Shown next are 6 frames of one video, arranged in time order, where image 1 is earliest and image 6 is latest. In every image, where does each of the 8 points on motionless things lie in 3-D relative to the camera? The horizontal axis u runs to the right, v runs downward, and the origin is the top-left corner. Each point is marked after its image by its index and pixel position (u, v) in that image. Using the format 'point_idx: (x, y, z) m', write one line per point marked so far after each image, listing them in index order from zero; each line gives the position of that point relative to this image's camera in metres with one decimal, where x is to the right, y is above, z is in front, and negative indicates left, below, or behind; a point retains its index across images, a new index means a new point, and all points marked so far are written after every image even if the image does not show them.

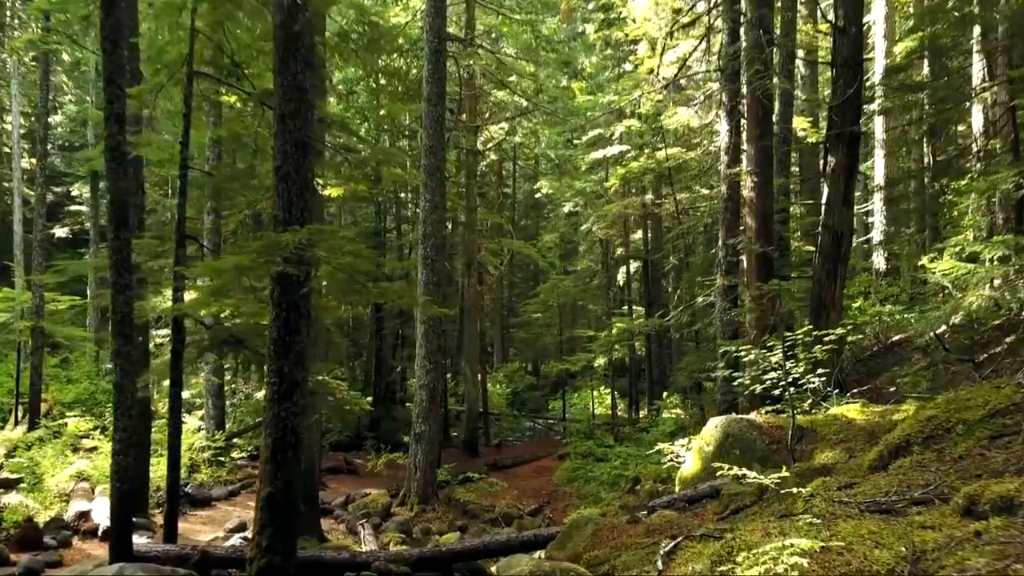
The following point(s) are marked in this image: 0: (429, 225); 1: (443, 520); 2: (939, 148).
0: (-1.5, +1.1, +13.3) m
1: (-1.1, -3.8, +12.5) m
2: (+11.1, +3.6, +19.9) m
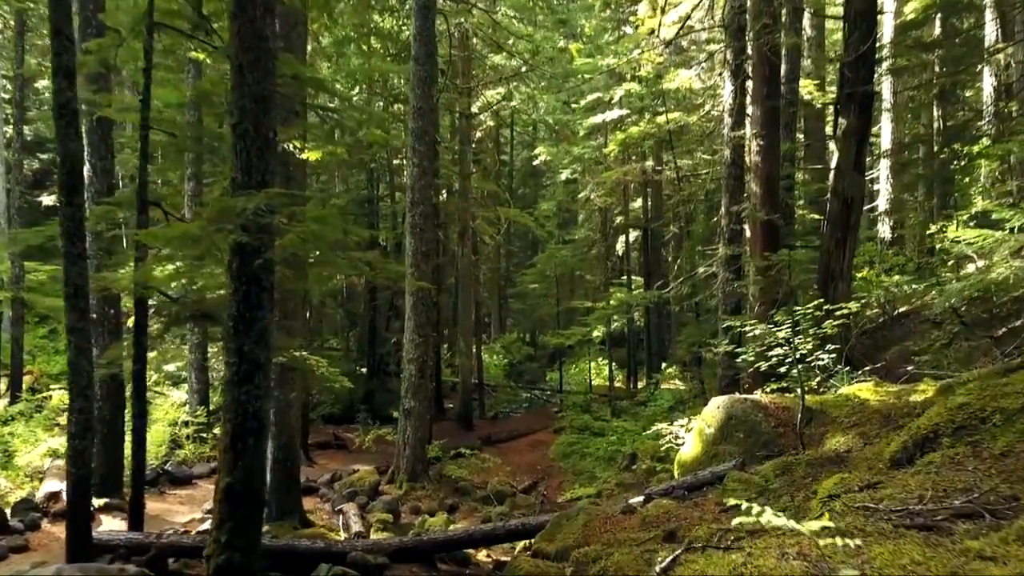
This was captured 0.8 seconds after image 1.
0: (-1.6, +1.6, +12.7) m
1: (-1.3, -3.4, +12.1) m
2: (+11.0, +4.4, +19.2) m
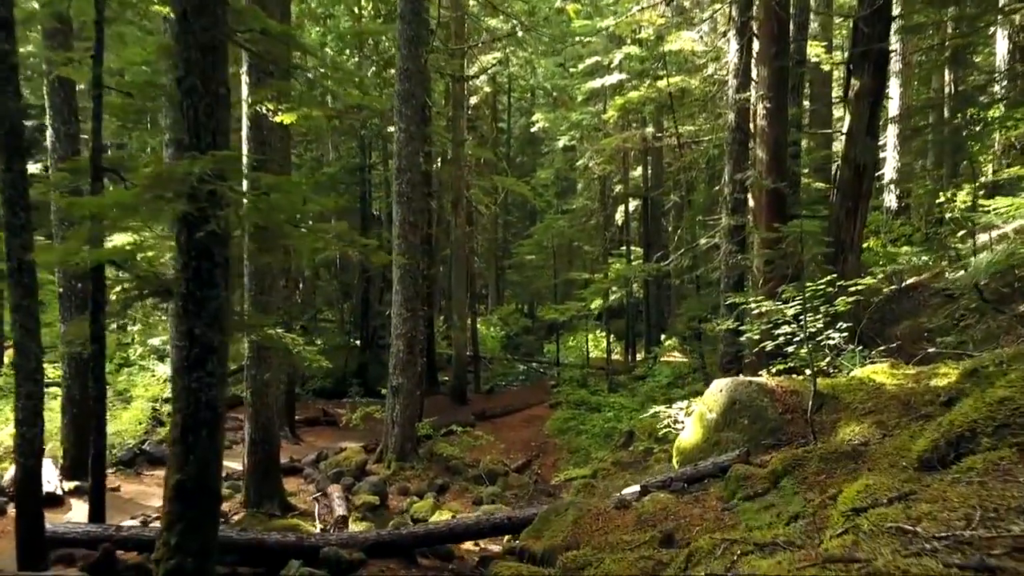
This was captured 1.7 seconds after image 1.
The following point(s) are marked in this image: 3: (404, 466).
0: (-1.7, +2.0, +12.0) m
1: (-1.4, -2.9, +11.6) m
2: (+10.9, +5.1, +18.4) m
3: (-1.7, -2.8, +12.0) m
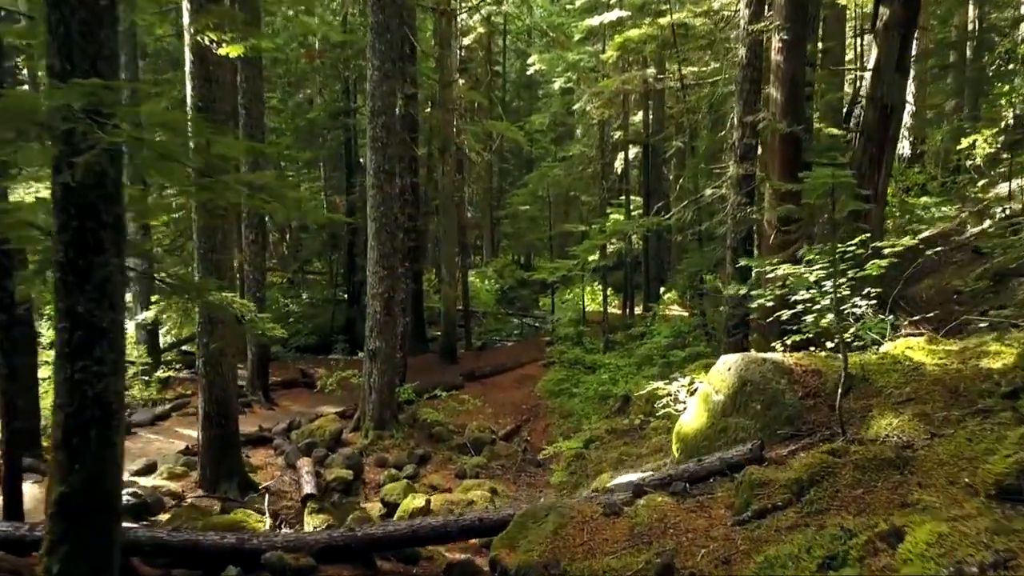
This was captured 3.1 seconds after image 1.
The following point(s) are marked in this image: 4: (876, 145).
0: (-1.9, +2.7, +10.9) m
1: (-1.6, -2.3, +10.8) m
2: (+10.7, +6.2, +17.0) m
3: (-1.9, -2.2, +11.1) m
4: (+4.1, +1.6, +8.7) m
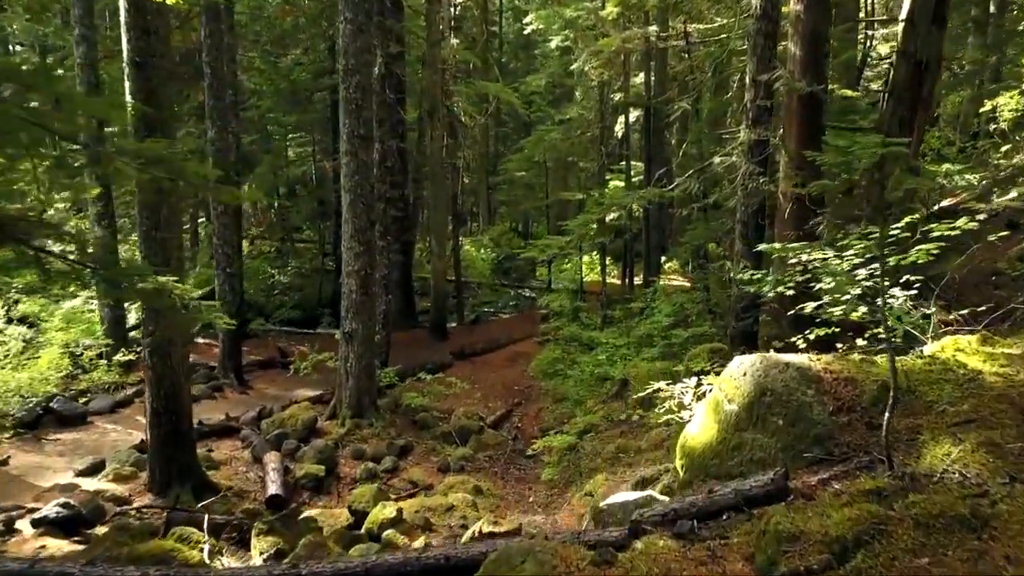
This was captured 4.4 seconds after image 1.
0: (-2.1, +3.0, +9.8) m
1: (-1.7, -2.0, +10.0) m
2: (+10.5, +6.7, +15.8) m
3: (-2.0, -1.8, +10.3) m
4: (+4.0, +1.8, +7.7) m
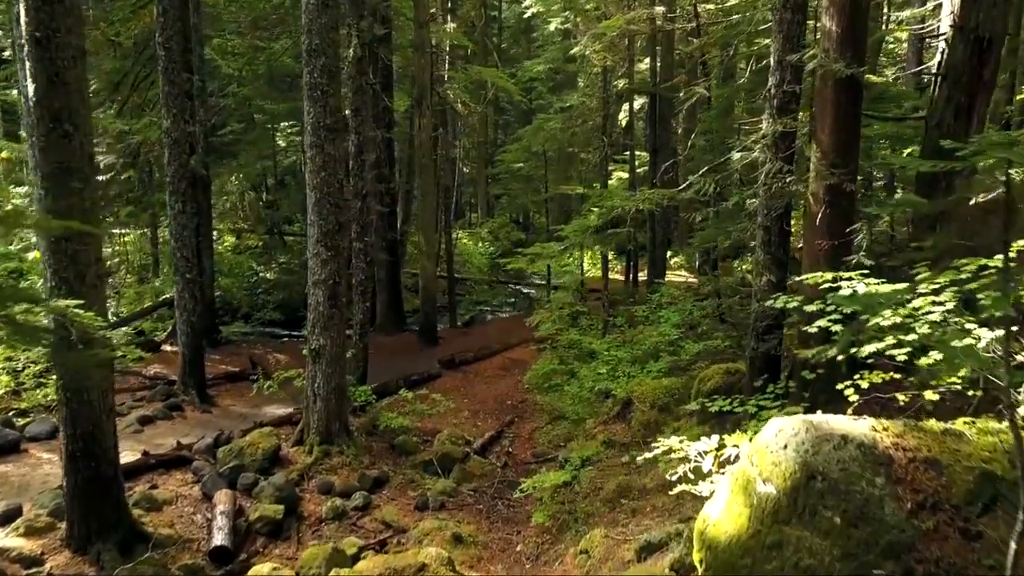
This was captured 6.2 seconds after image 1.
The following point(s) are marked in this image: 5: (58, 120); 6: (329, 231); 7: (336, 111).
0: (-2.2, +2.8, +8.6) m
1: (-1.9, -2.1, +8.9) m
2: (+10.4, +6.7, +14.5) m
3: (-2.2, -2.0, +9.2) m
4: (+3.8, +1.6, +6.5) m
5: (-3.5, +1.3, +5.8) m
6: (-2.1, +0.7, +8.9) m
7: (-2.0, +2.0, +8.8) m
